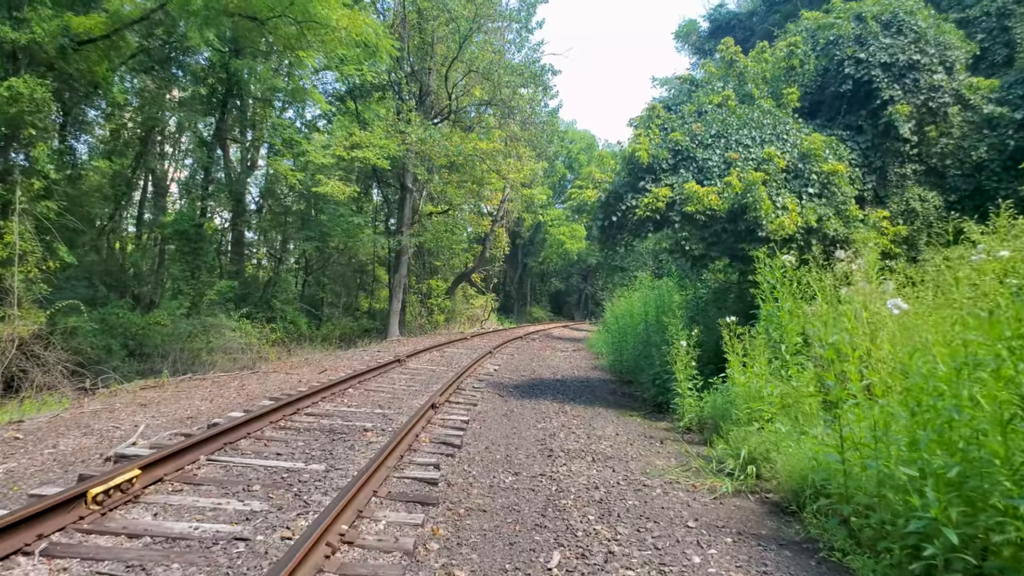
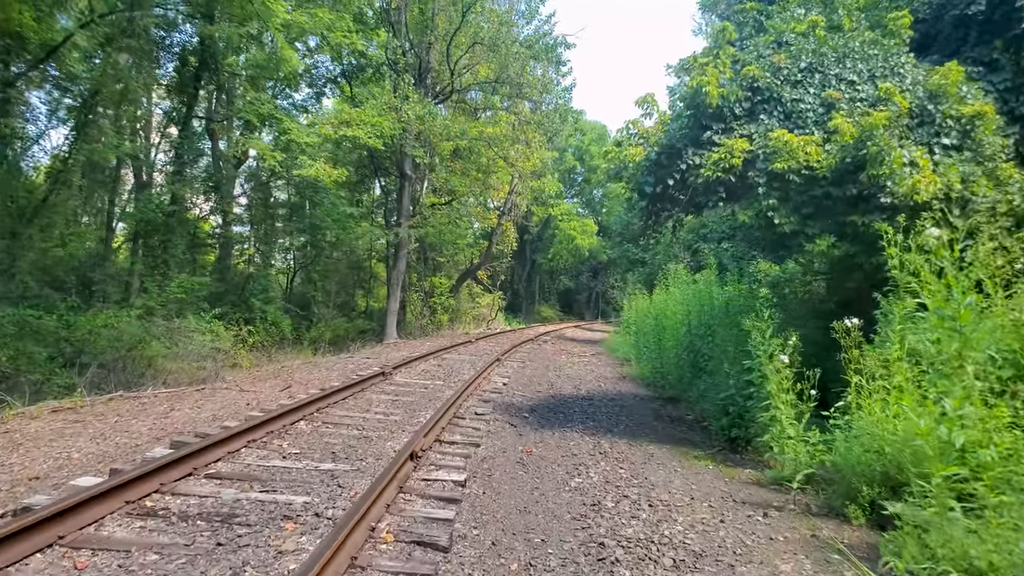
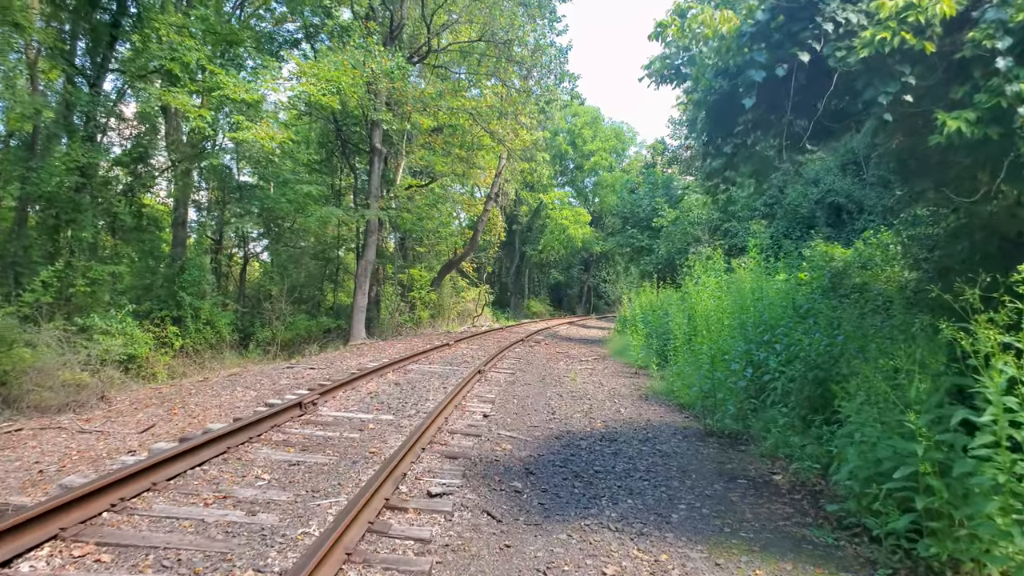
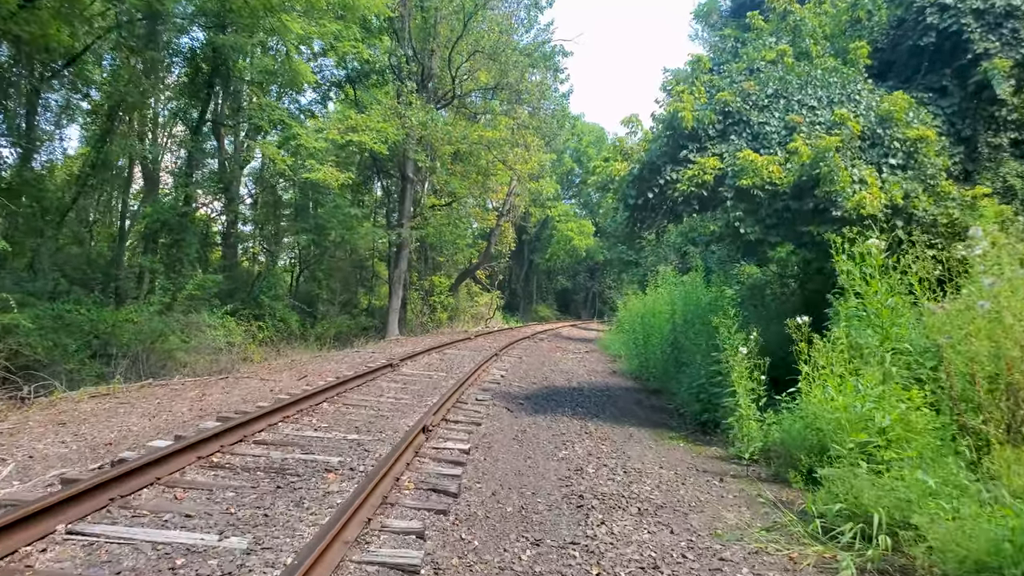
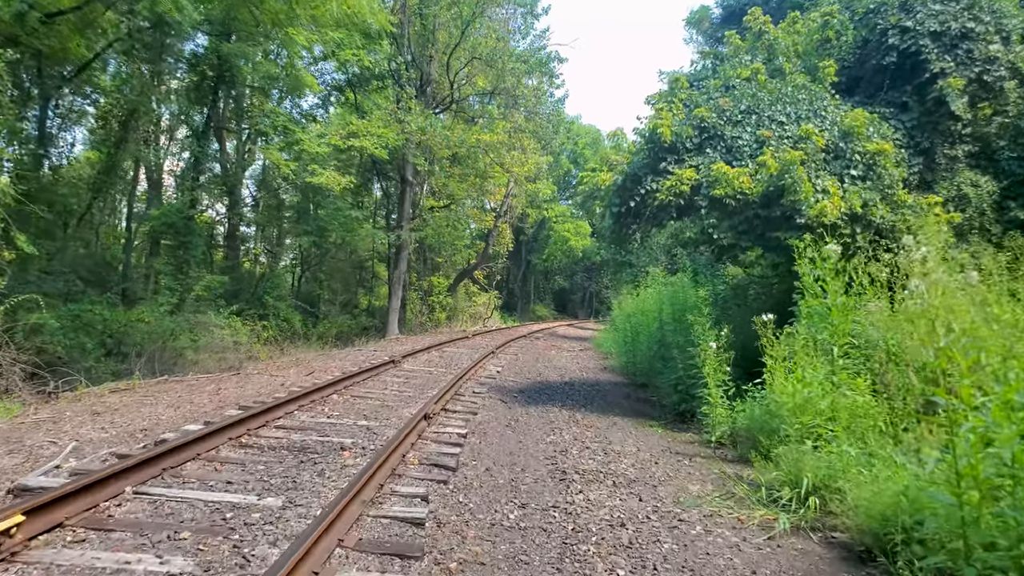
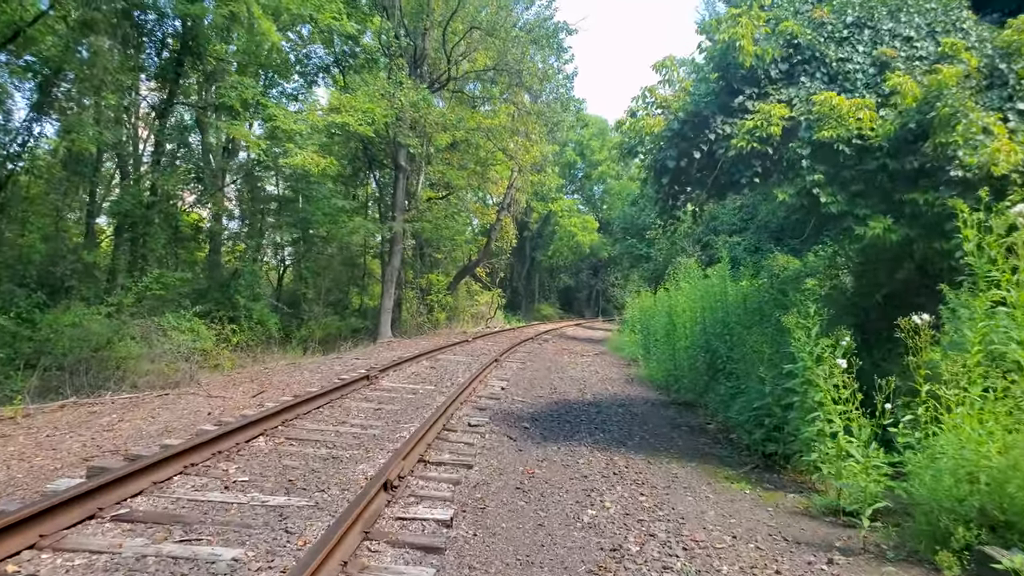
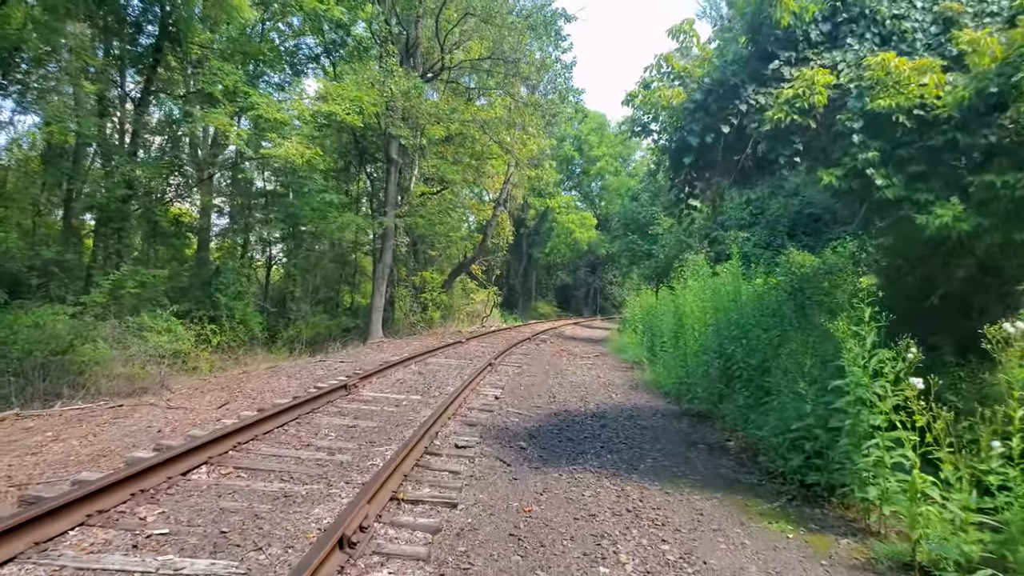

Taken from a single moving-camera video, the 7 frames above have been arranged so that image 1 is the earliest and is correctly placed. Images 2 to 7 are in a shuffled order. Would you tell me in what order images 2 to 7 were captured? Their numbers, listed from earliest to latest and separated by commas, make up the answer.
5, 4, 2, 6, 7, 3
